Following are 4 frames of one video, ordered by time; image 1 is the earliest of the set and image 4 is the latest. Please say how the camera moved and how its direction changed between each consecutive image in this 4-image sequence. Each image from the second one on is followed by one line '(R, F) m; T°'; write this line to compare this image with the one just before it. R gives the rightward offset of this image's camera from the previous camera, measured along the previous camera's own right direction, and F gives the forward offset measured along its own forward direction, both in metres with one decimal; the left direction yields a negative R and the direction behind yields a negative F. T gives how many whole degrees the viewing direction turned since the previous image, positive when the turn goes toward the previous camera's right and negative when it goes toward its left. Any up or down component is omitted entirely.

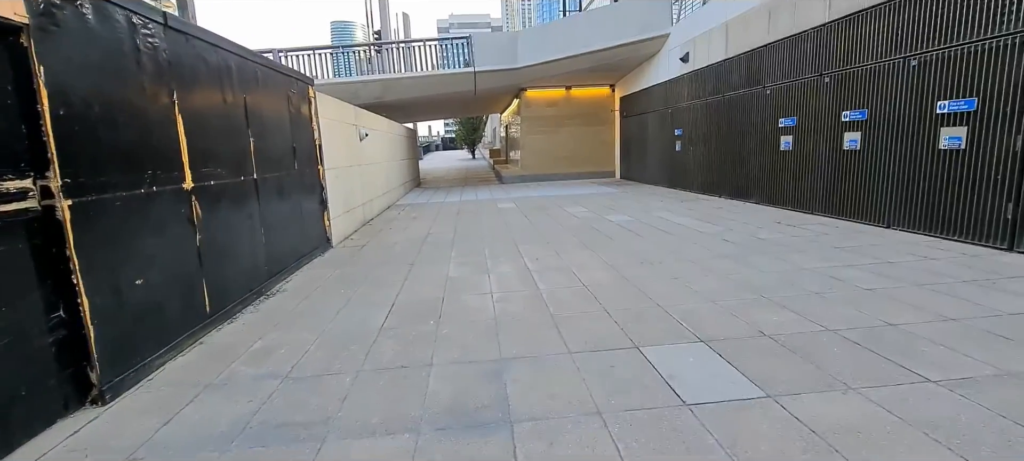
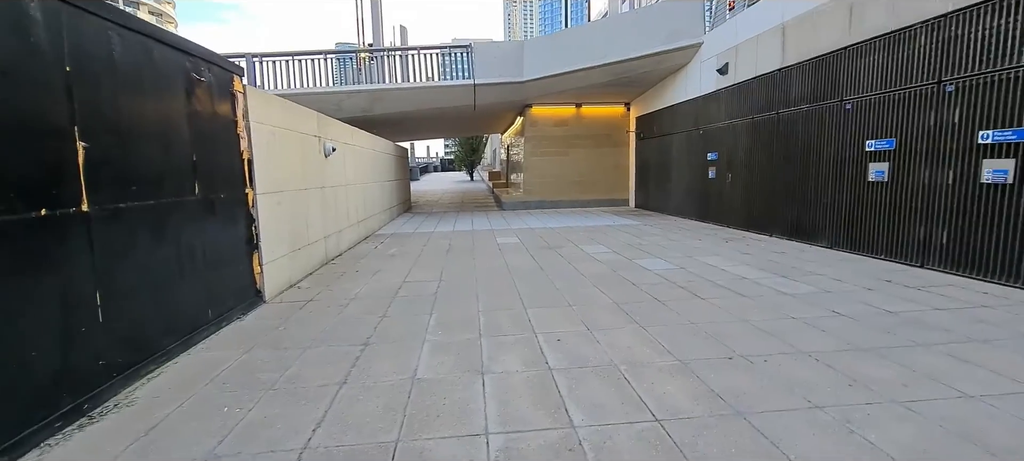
(-0.1, +1.9) m; 0°
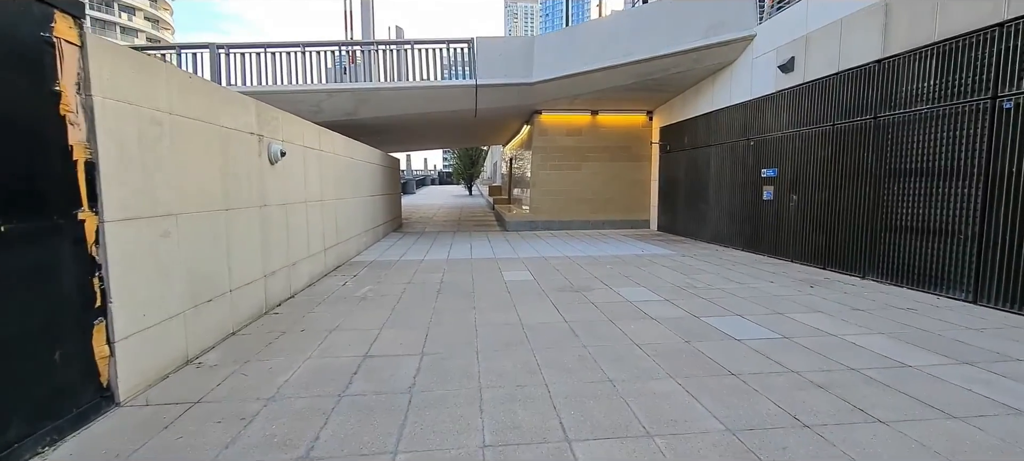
(-0.2, +1.9) m; 0°
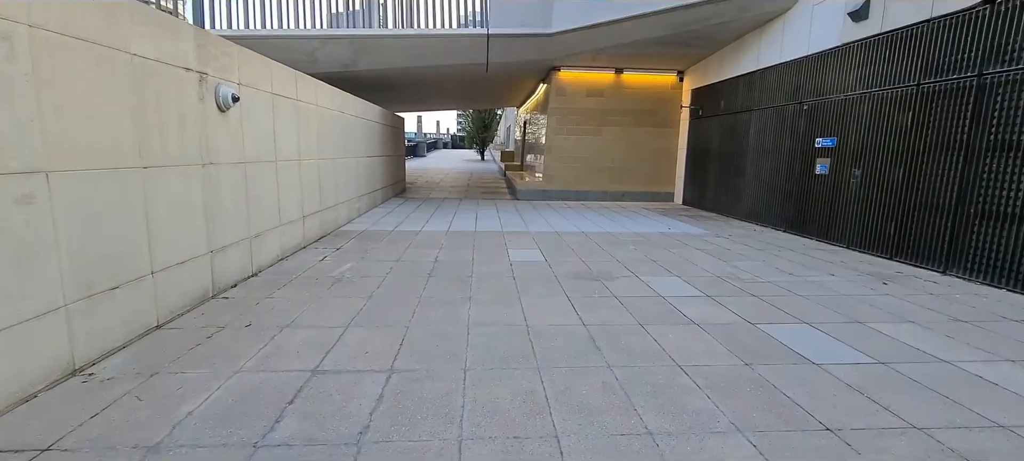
(0.0, +1.0) m; -1°
